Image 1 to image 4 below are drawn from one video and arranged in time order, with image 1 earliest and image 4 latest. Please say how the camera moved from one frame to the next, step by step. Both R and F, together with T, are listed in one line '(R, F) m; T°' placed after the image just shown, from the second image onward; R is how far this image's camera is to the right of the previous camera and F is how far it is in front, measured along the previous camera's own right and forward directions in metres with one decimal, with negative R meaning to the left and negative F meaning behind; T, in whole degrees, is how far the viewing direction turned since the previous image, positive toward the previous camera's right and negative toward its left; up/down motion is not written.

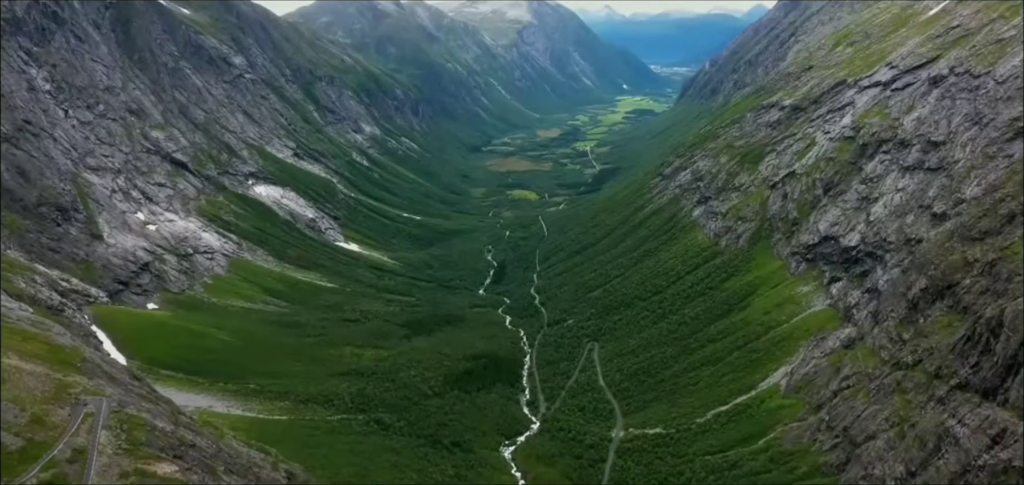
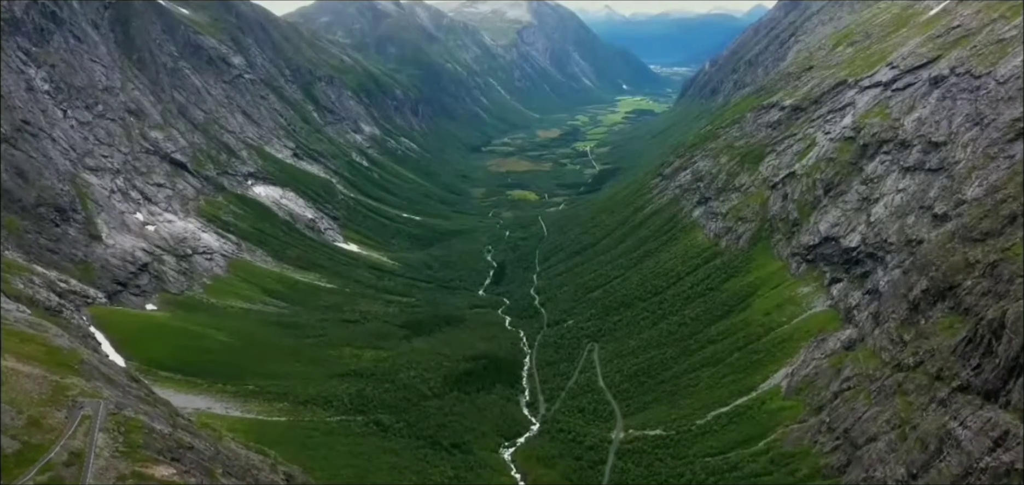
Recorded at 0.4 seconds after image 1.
(0.0, +0.5) m; 0°
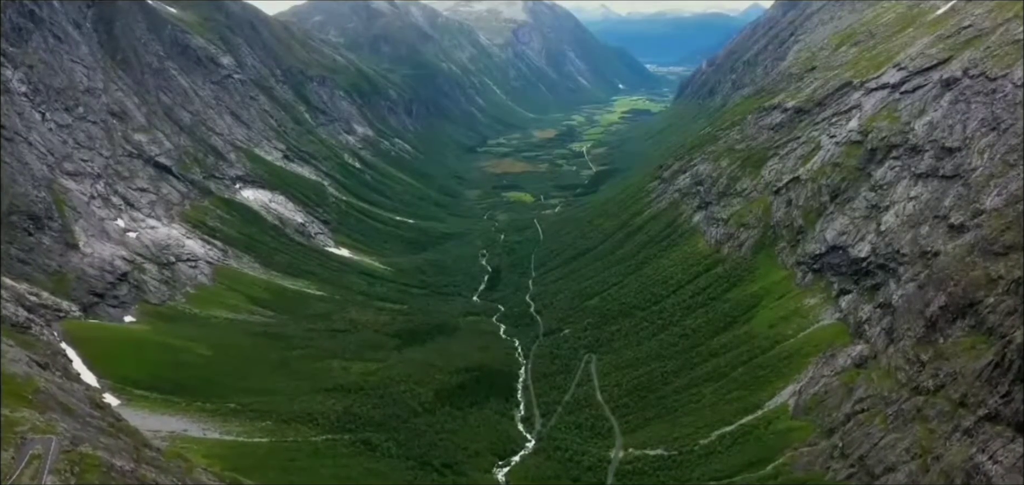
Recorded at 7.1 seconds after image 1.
(+0.4, +7.7) m; 0°
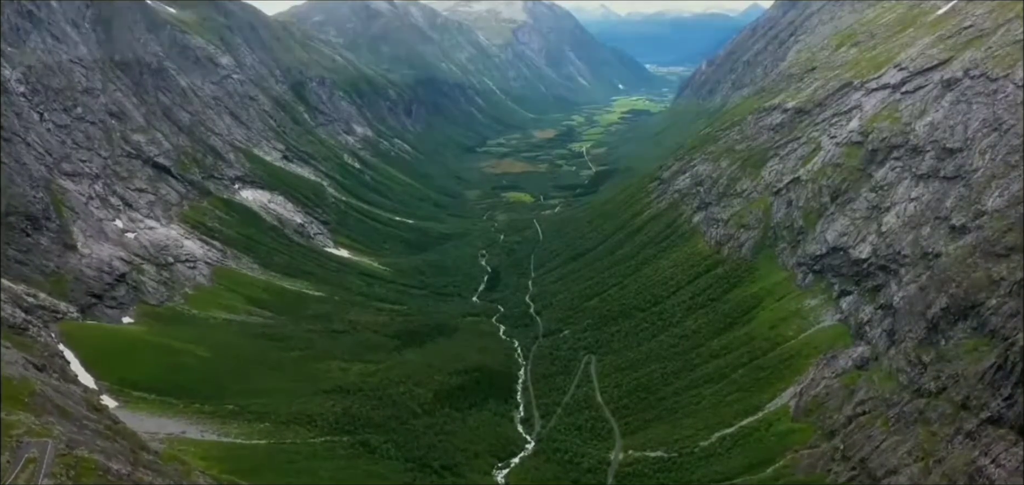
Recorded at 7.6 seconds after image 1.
(0.0, +0.6) m; 0°
